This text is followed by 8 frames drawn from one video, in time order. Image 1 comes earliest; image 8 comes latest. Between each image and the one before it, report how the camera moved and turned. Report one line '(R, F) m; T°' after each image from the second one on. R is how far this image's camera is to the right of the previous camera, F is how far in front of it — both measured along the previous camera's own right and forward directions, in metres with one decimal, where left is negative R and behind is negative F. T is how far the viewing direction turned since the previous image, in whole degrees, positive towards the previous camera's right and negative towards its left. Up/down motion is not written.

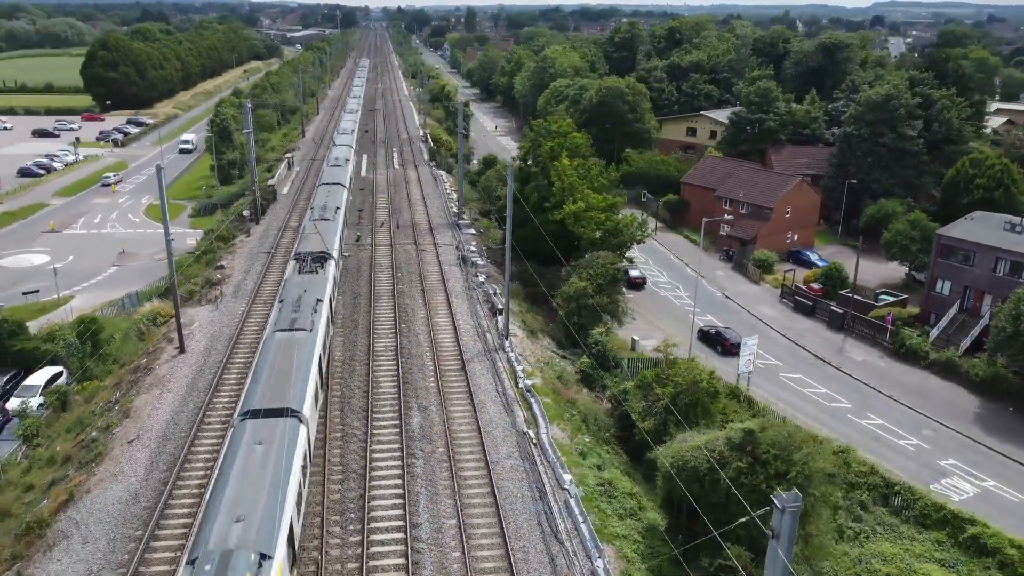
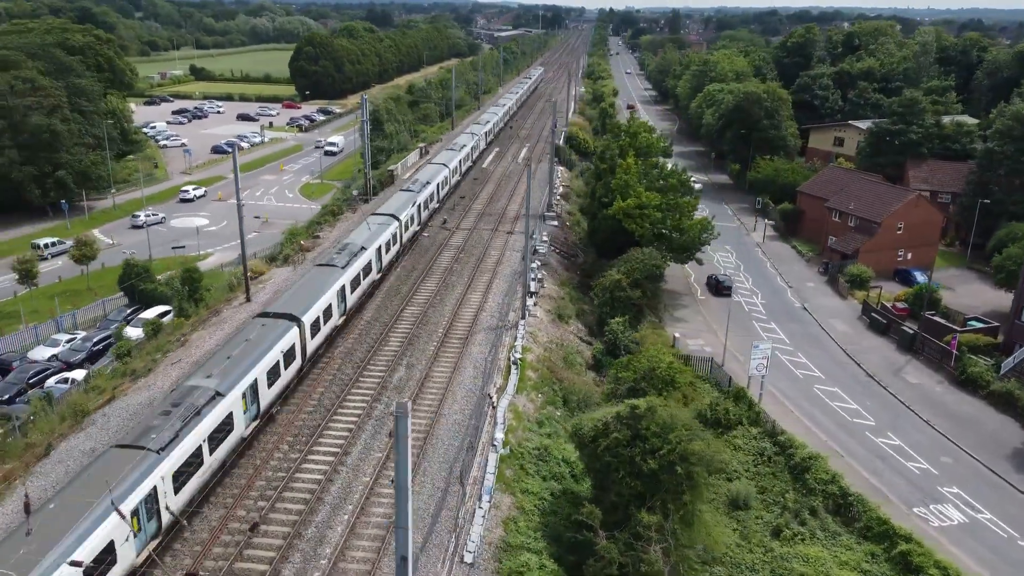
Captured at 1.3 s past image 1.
(+6.0, -1.5) m; -14°
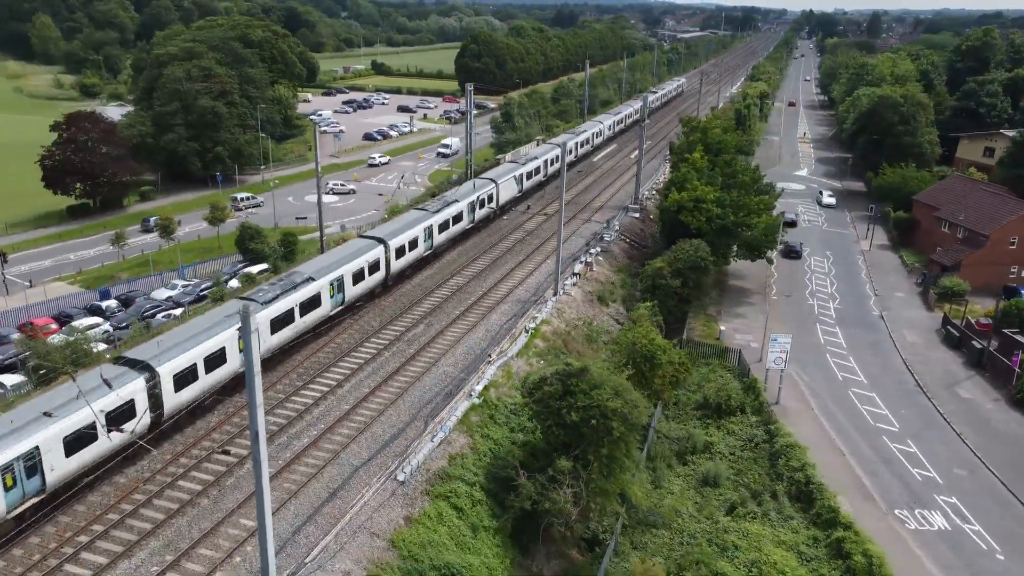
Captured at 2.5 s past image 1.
(+5.2, -1.6) m; -12°
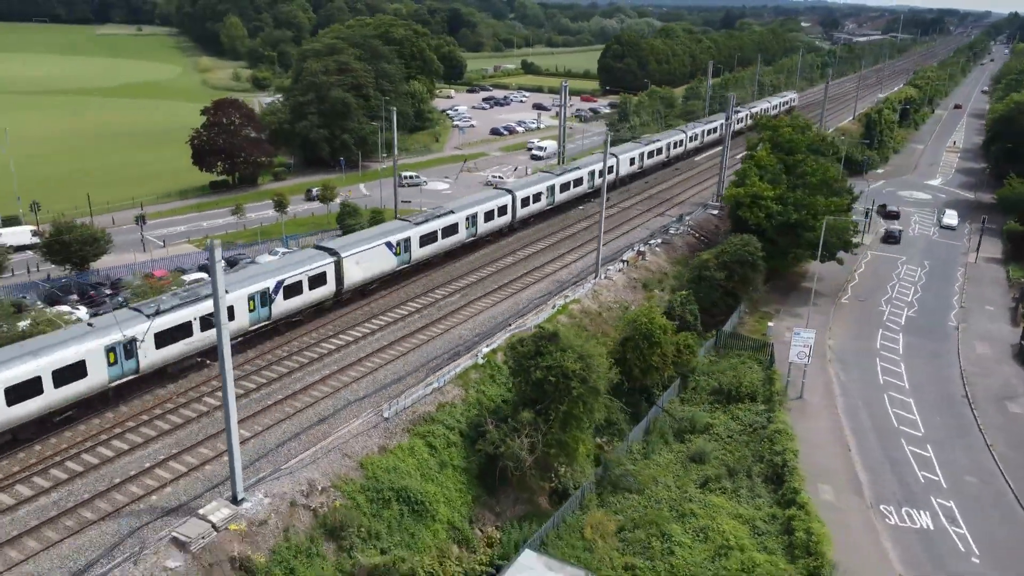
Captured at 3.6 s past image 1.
(+4.5, -1.6) m; -11°
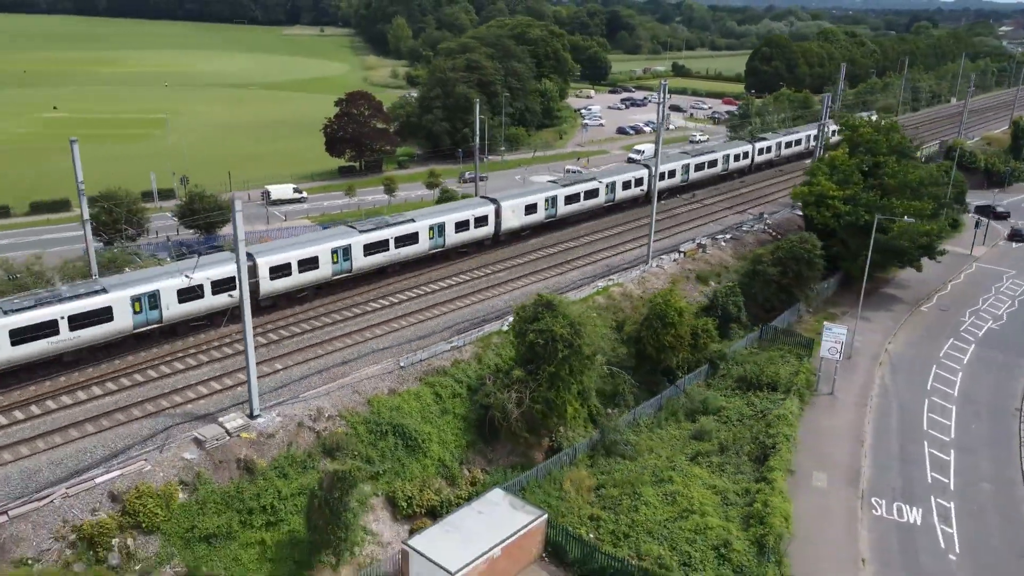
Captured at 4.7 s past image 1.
(+4.3, -1.7) m; -11°
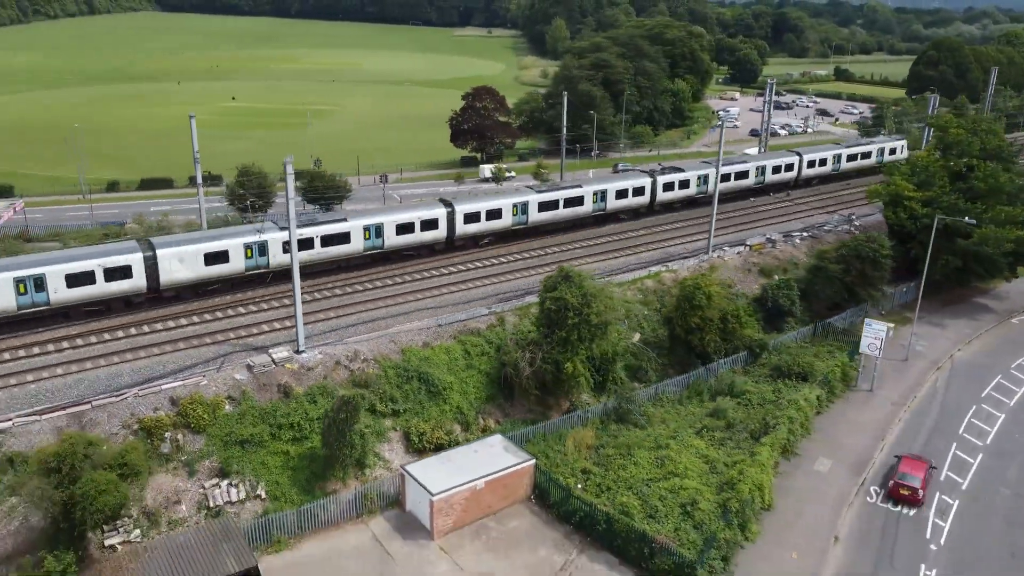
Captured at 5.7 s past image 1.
(+4.2, -1.9) m; -11°
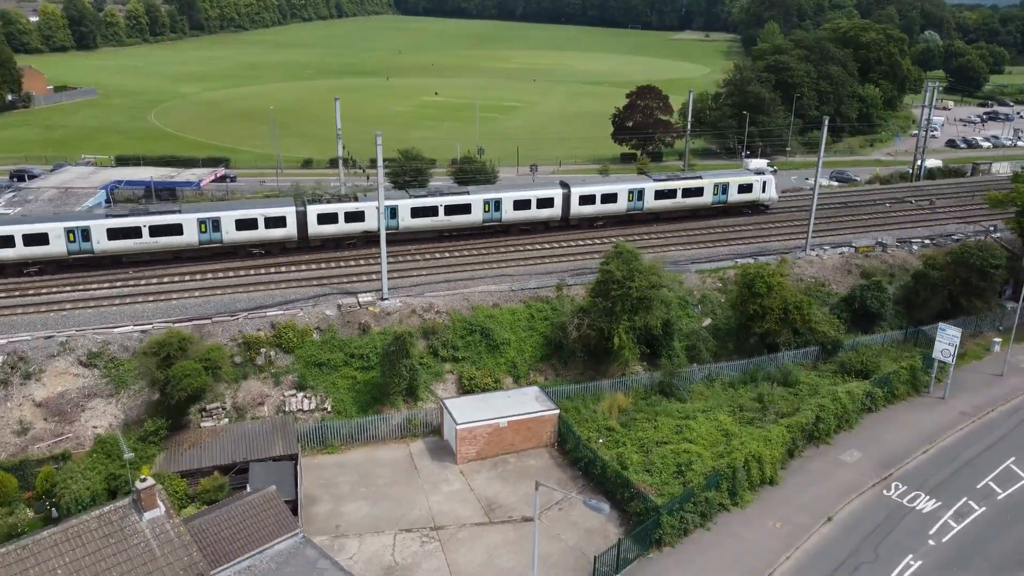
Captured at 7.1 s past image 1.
(+5.0, -2.0) m; -15°
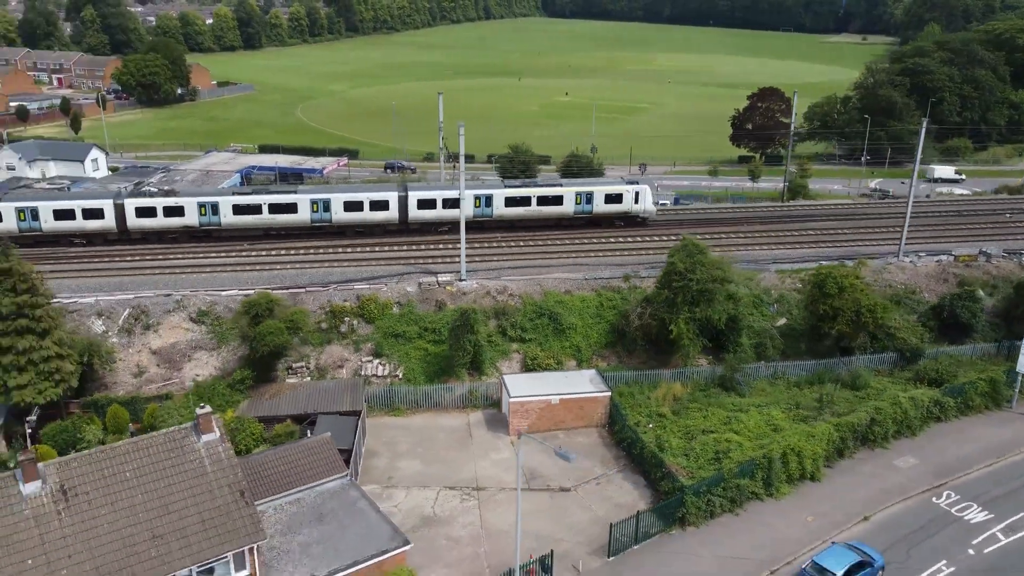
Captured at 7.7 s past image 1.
(+2.4, -1.2) m; -10°
